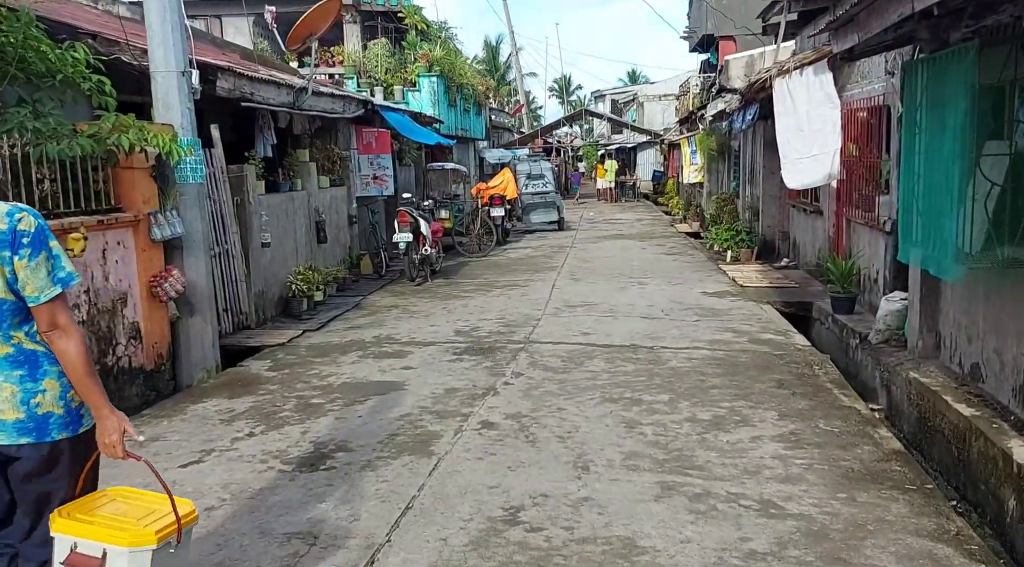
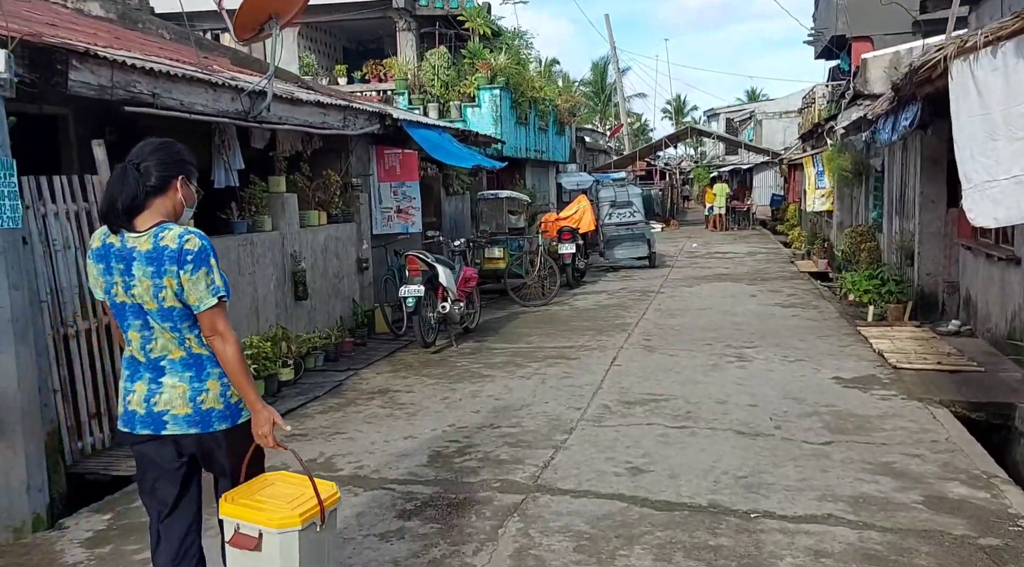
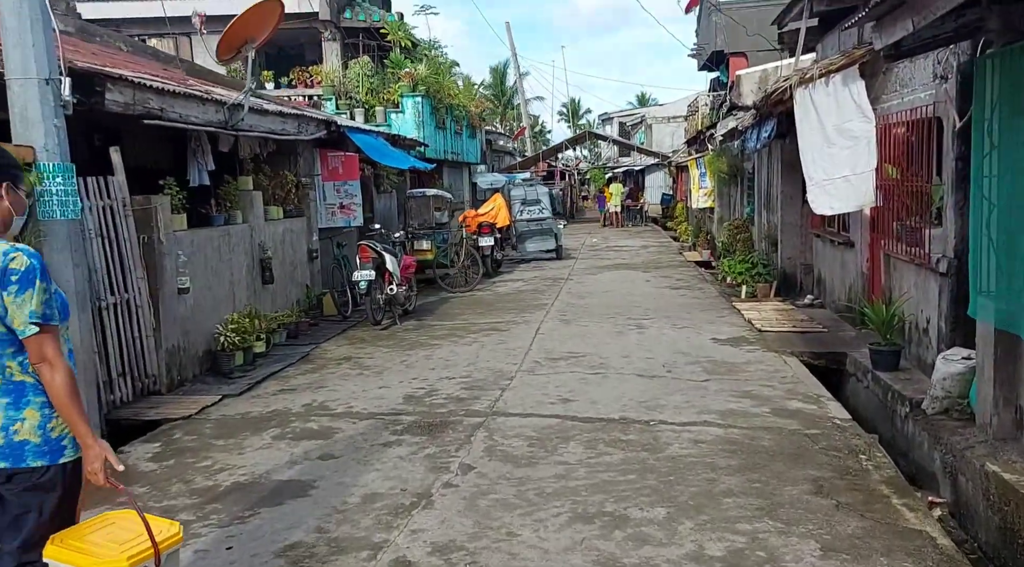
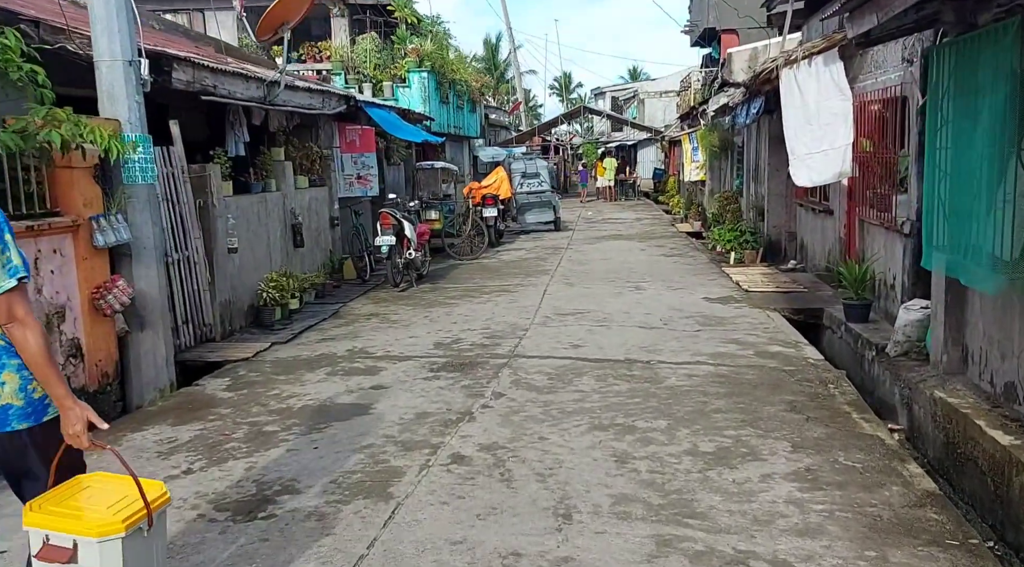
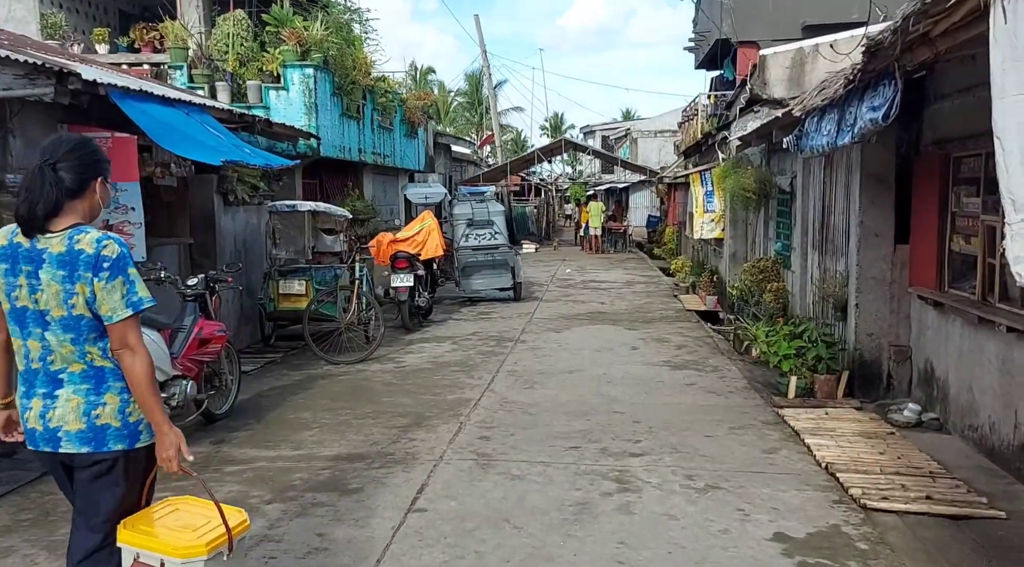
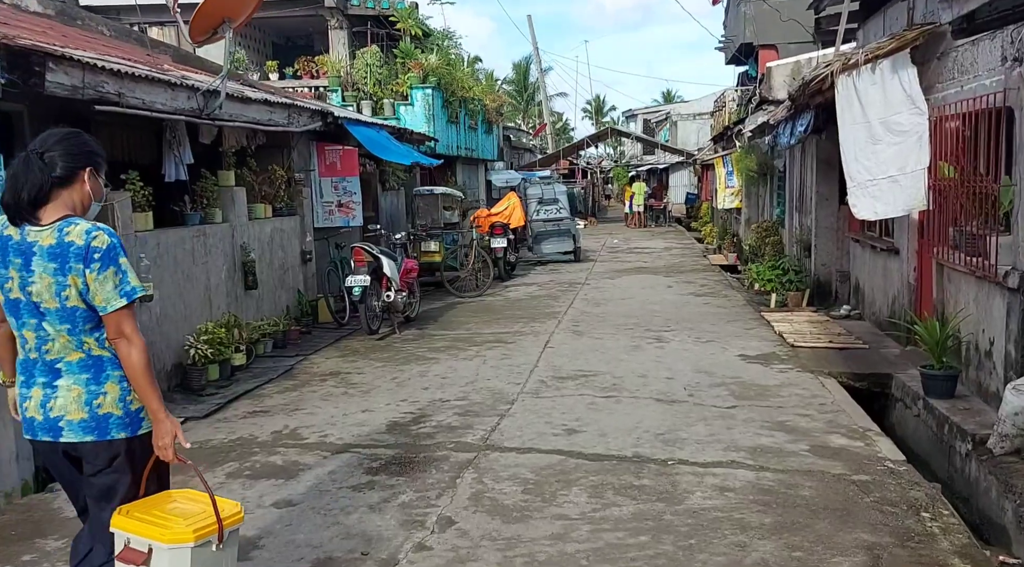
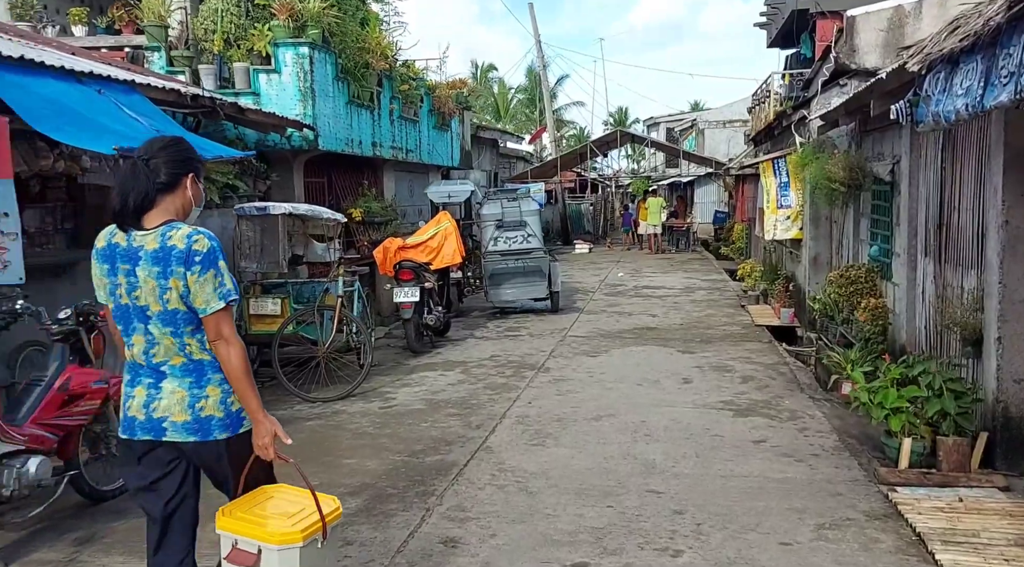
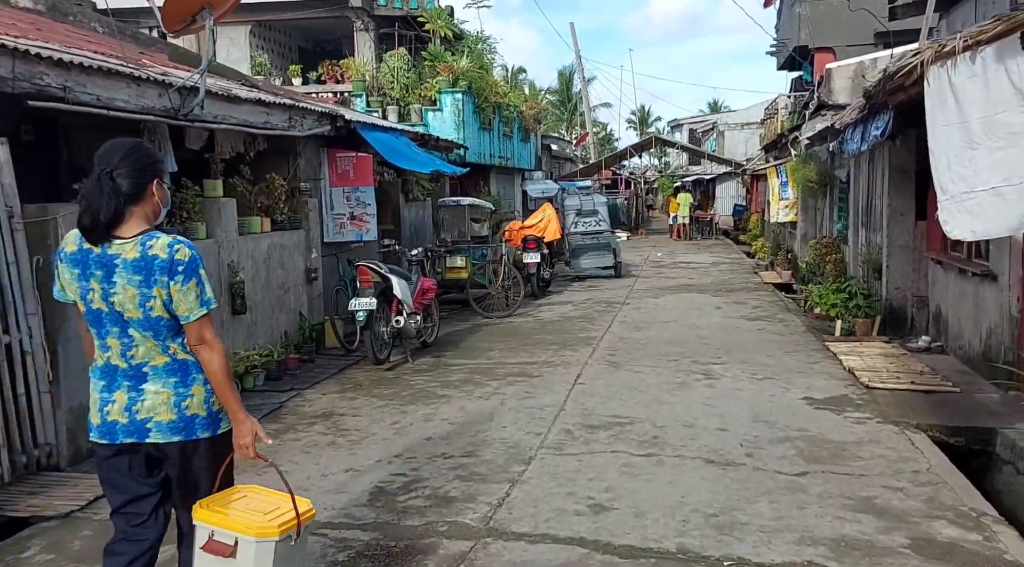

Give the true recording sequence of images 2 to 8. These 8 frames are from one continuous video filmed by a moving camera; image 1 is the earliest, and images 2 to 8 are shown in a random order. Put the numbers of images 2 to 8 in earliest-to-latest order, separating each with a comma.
4, 3, 6, 2, 8, 5, 7
